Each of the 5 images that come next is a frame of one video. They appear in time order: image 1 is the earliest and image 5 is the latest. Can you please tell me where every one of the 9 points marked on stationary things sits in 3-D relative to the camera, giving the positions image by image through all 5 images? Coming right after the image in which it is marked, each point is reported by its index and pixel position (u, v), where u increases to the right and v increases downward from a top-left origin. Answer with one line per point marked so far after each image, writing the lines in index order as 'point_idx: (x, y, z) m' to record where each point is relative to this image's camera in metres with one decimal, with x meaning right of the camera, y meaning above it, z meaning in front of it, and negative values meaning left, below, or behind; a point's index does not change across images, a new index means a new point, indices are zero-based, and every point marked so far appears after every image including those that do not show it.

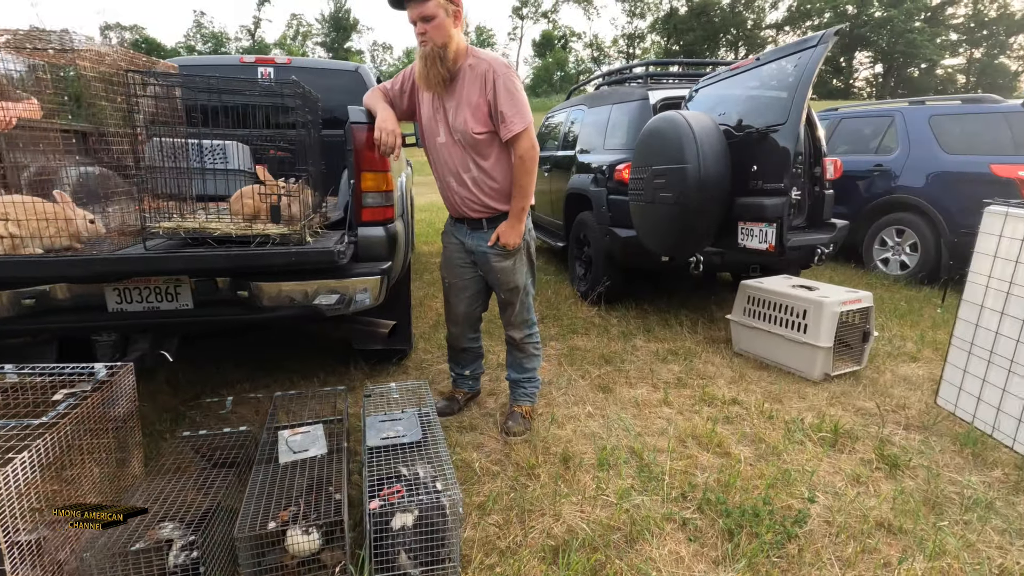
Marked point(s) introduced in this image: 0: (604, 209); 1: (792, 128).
0: (+0.7, +0.6, +4.3) m
1: (+1.5, +0.8, +2.8) m
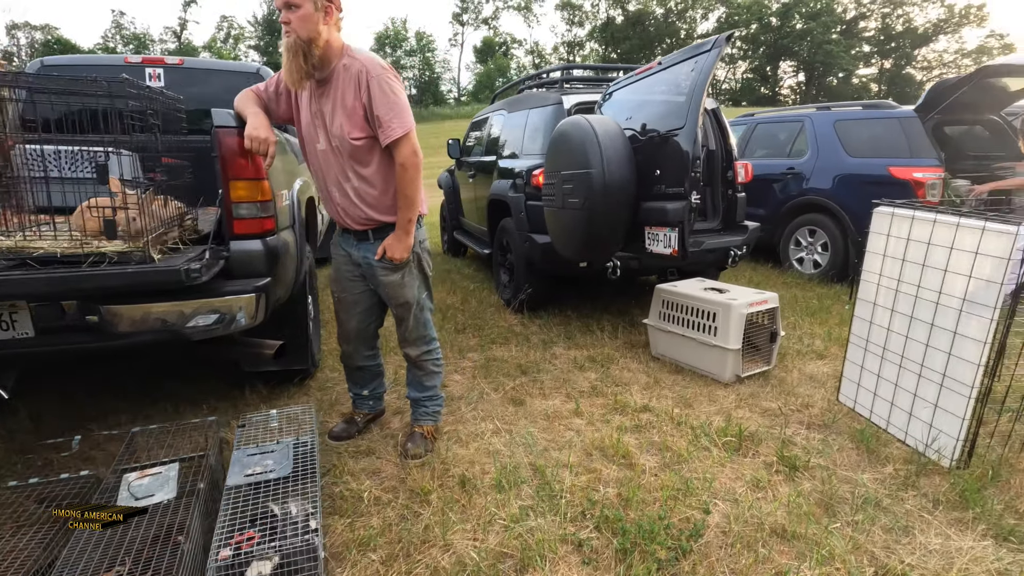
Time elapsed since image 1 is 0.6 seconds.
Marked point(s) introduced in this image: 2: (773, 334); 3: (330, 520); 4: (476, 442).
0: (+0.1, +0.6, +4.2) m
1: (+0.9, +0.8, +2.8) m
2: (+1.7, -0.3, +3.4) m
3: (-0.7, -0.9, +2.0) m
4: (-0.2, -0.7, +2.5) m
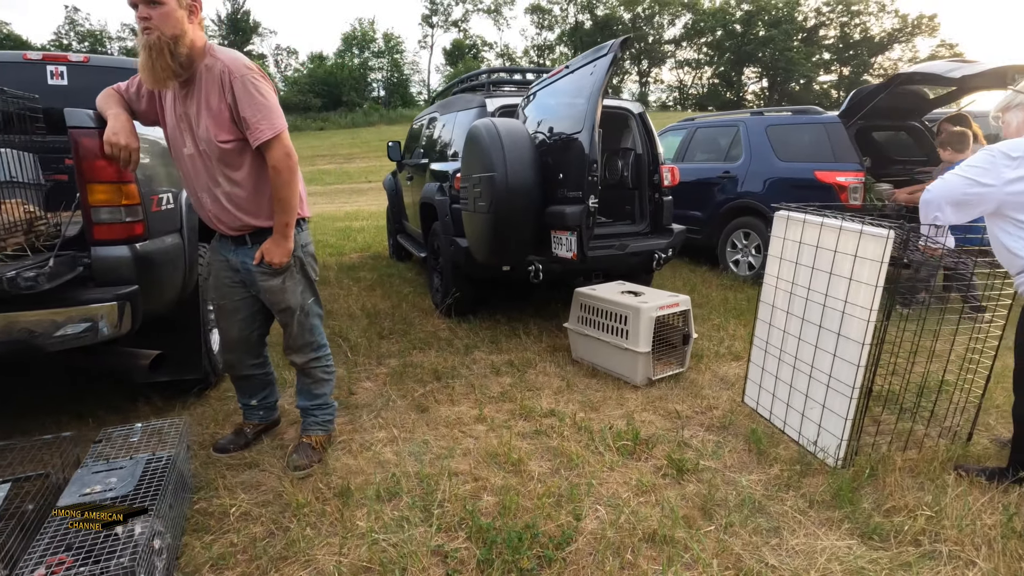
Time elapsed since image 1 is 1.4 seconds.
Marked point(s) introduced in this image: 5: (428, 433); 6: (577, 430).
0: (-0.5, +0.5, +4.2) m
1: (+0.4, +0.8, +2.8) m
2: (+1.1, -0.3, +3.5) m
3: (-1.2, -0.9, +1.9) m
4: (-0.7, -0.8, +2.5) m
5: (-0.4, -0.7, +2.7) m
6: (+0.3, -0.7, +2.7) m
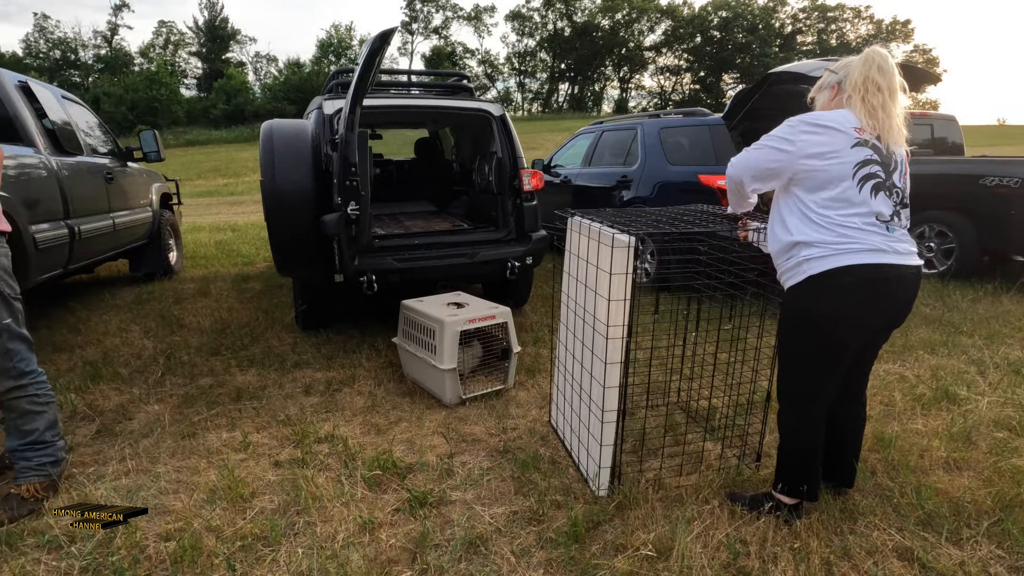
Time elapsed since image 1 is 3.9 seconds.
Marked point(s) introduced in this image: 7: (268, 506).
0: (-1.7, +0.5, +4.0) m
1: (-0.7, +0.7, +2.6) m
2: (0.0, -0.4, +3.2) m
3: (-2.3, -1.0, +1.7) m
4: (-1.8, -0.8, +2.2) m
5: (-1.6, -0.8, +2.5) m
6: (-0.8, -0.8, +2.5) m
7: (-1.0, -0.9, +2.2) m
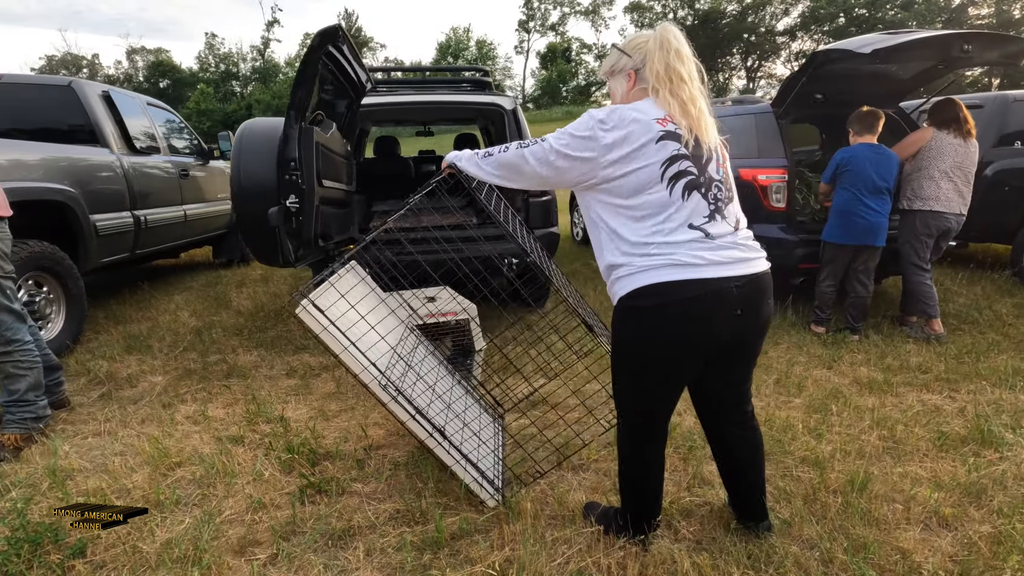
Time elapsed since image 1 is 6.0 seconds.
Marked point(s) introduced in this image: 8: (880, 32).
0: (-1.7, +0.5, +4.2) m
1: (-1.0, +0.8, +2.7) m
2: (-0.2, -0.4, +3.2) m
3: (-2.8, -0.9, +2.1) m
4: (-2.2, -0.7, +2.6) m
5: (-1.9, -0.7, +2.7) m
6: (-1.2, -0.7, +2.6) m
7: (-1.4, -0.8, +2.3) m
8: (+2.7, +1.9, +4.0) m
